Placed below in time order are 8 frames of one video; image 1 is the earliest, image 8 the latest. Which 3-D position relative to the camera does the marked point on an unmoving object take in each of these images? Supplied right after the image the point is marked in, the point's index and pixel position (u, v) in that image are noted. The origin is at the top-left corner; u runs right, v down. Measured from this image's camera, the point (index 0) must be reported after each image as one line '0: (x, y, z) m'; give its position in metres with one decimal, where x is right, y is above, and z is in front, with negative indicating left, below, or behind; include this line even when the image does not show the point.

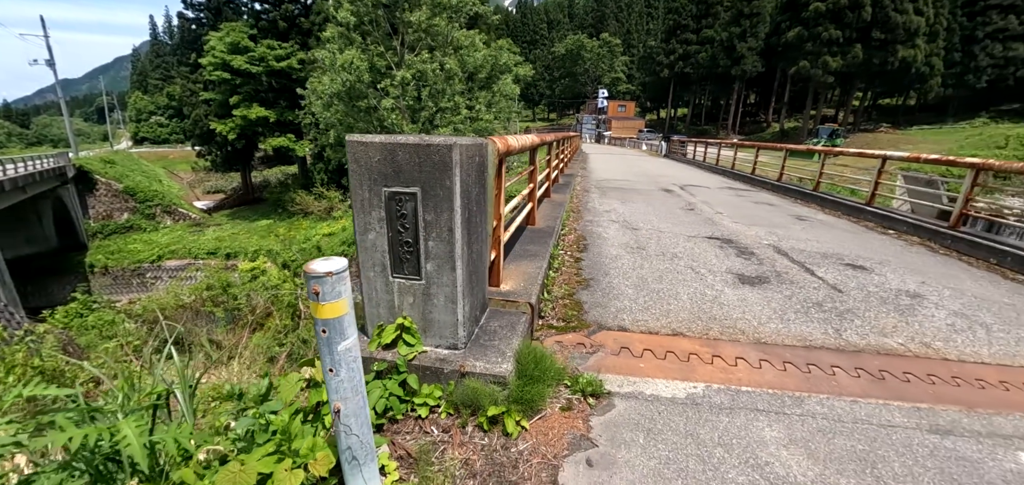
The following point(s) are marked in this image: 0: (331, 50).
0: (-6.5, +6.9, +15.7) m
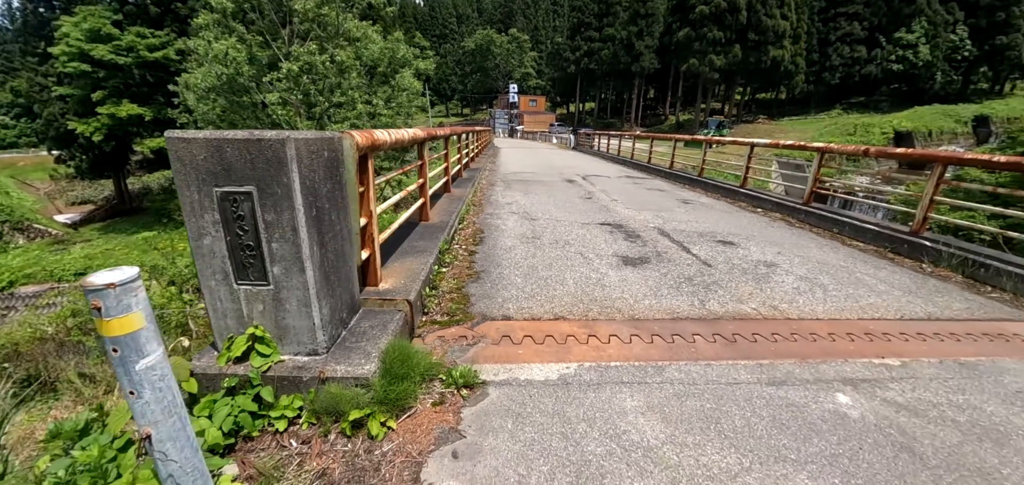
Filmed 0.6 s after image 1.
0: (-9.8, +6.6, +14.2) m
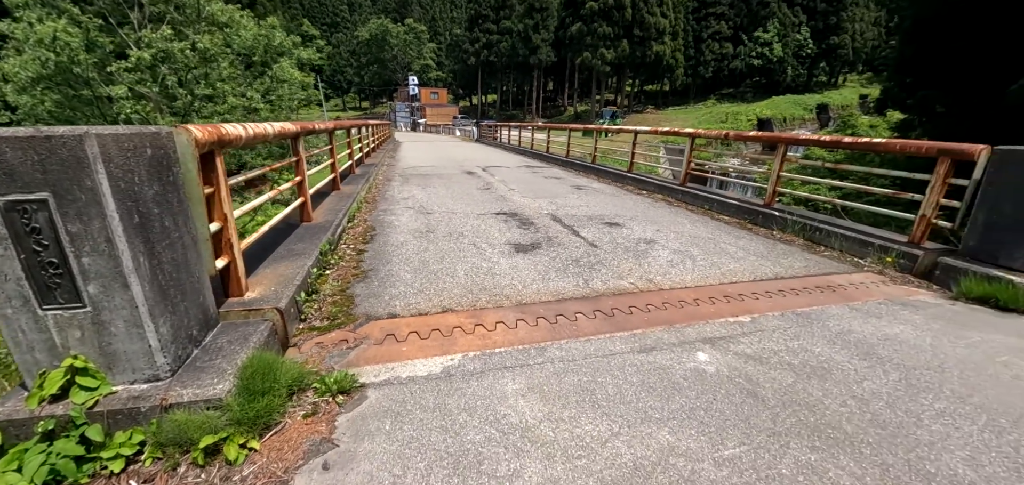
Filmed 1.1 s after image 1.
0: (-13.0, +6.0, +11.8) m
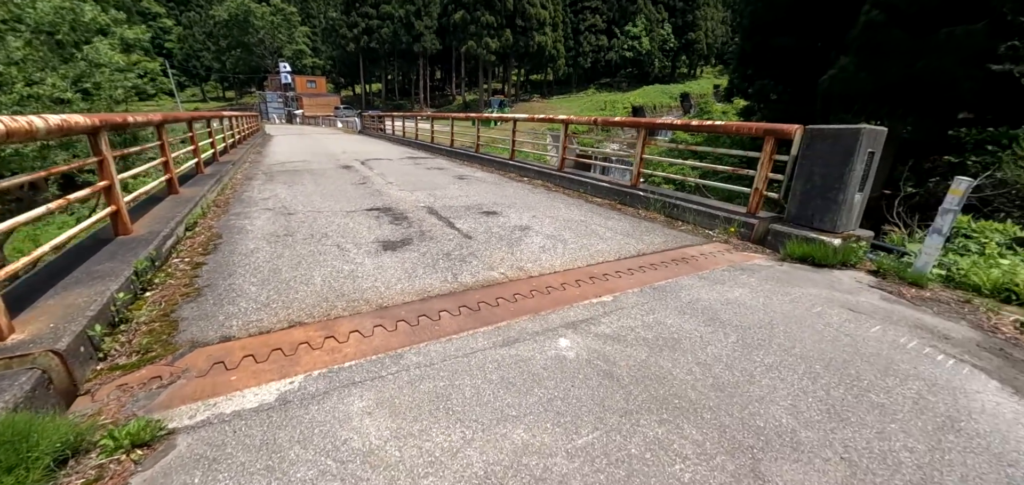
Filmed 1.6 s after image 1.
0: (-16.0, +5.1, +8.3) m
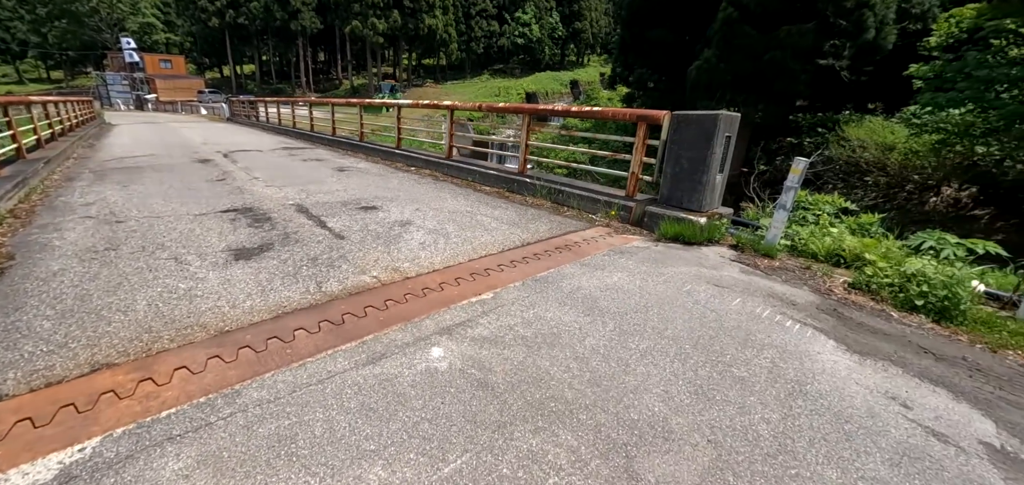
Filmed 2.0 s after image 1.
0: (-17.9, +4.1, +4.3) m
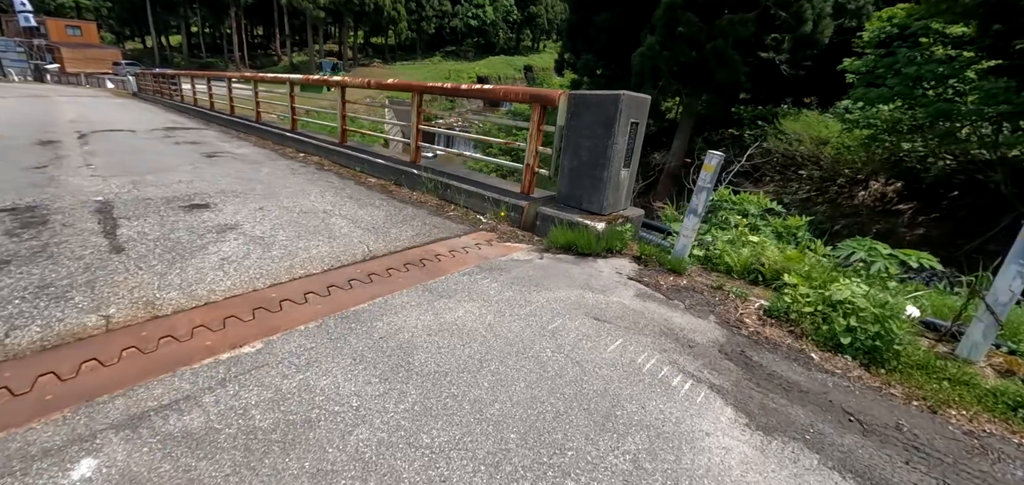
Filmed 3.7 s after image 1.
0: (-19.0, +3.9, +1.6) m
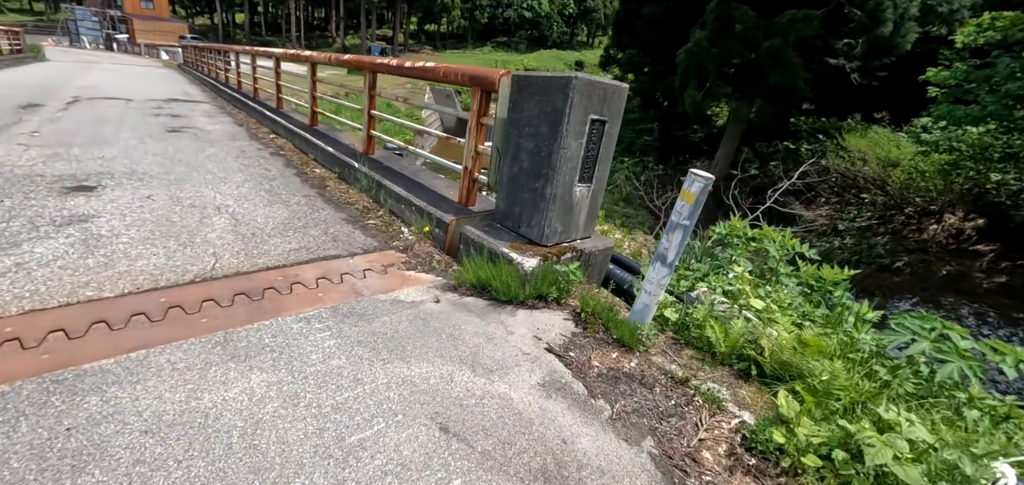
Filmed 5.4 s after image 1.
0: (-19.2, +5.5, +2.3) m
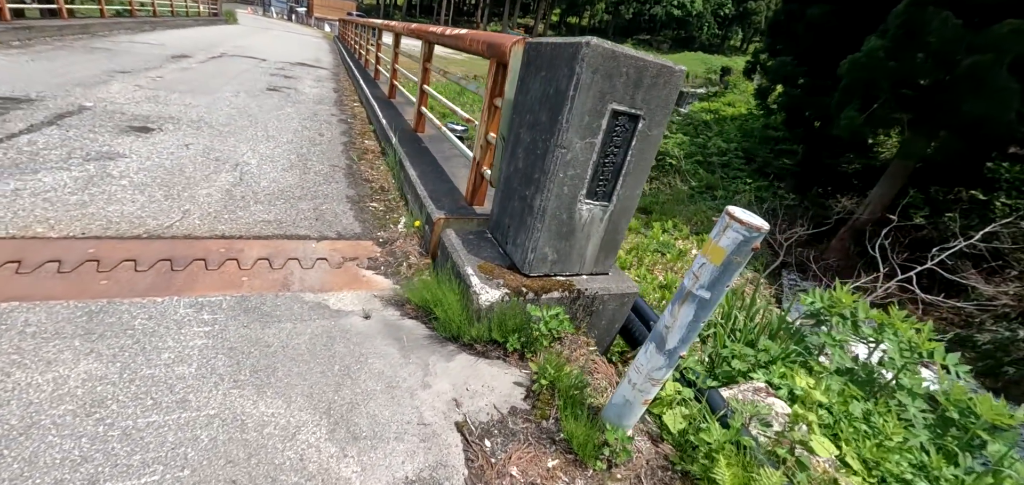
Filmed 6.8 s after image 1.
0: (-17.5, +8.9, +6.0) m
